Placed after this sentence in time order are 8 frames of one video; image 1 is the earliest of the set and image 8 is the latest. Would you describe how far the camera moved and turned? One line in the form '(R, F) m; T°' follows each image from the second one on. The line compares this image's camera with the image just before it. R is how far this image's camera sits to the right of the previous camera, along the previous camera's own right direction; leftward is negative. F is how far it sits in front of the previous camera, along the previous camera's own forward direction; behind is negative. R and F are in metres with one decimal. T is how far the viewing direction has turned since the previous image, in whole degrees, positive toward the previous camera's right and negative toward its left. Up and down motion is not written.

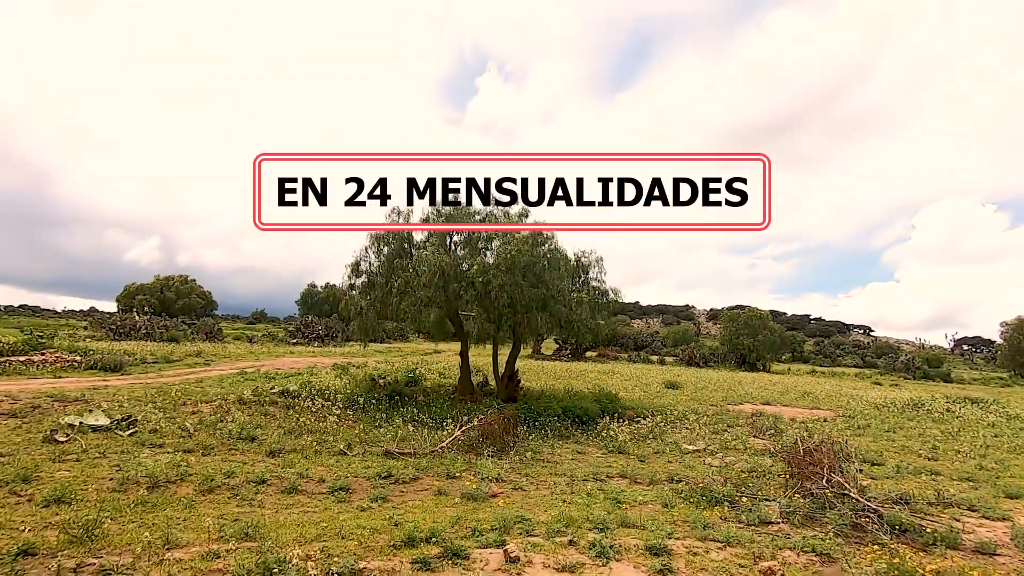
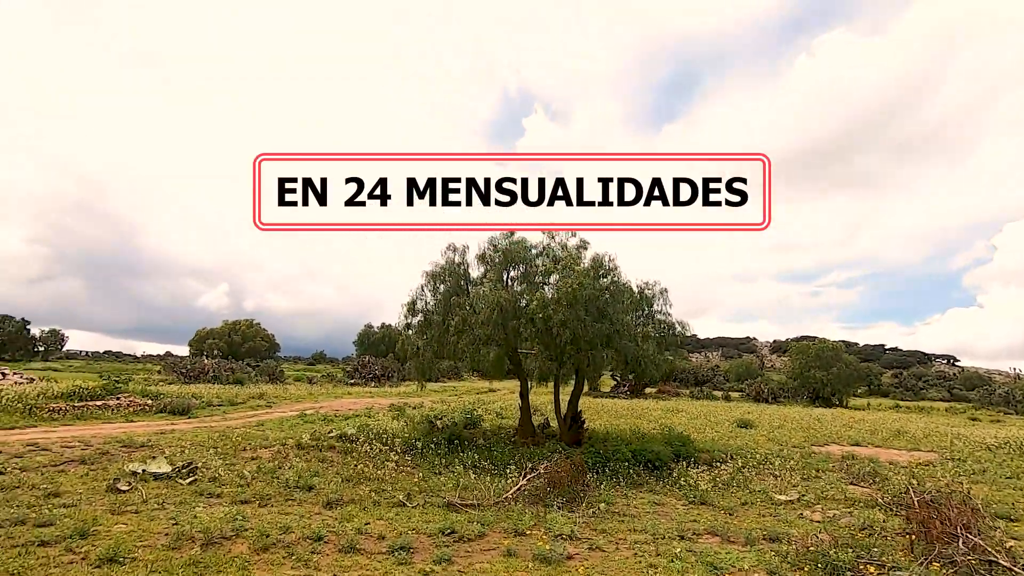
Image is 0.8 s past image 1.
(-0.3, +0.8) m; -5°
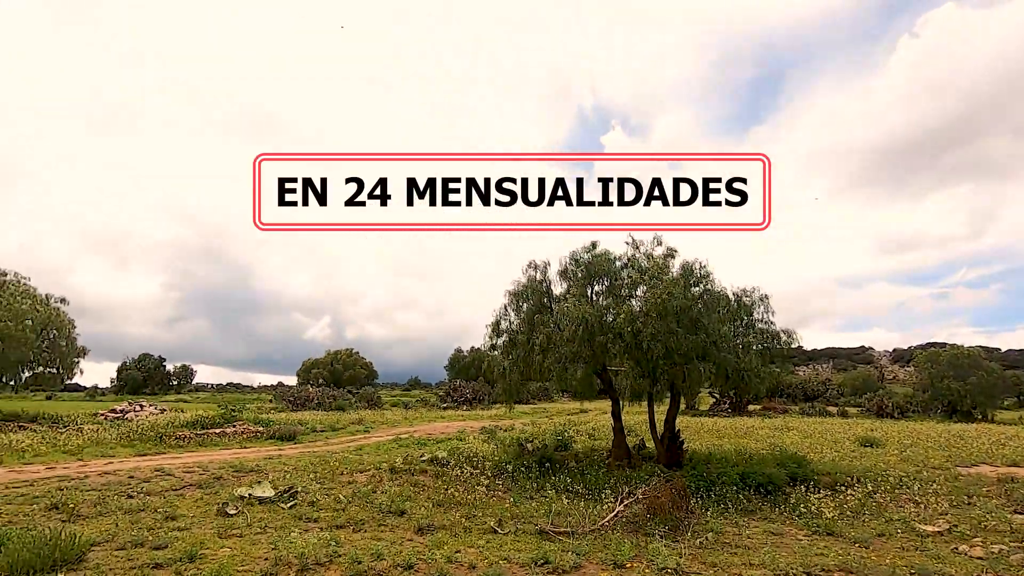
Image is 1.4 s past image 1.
(0.0, +0.5) m; -9°
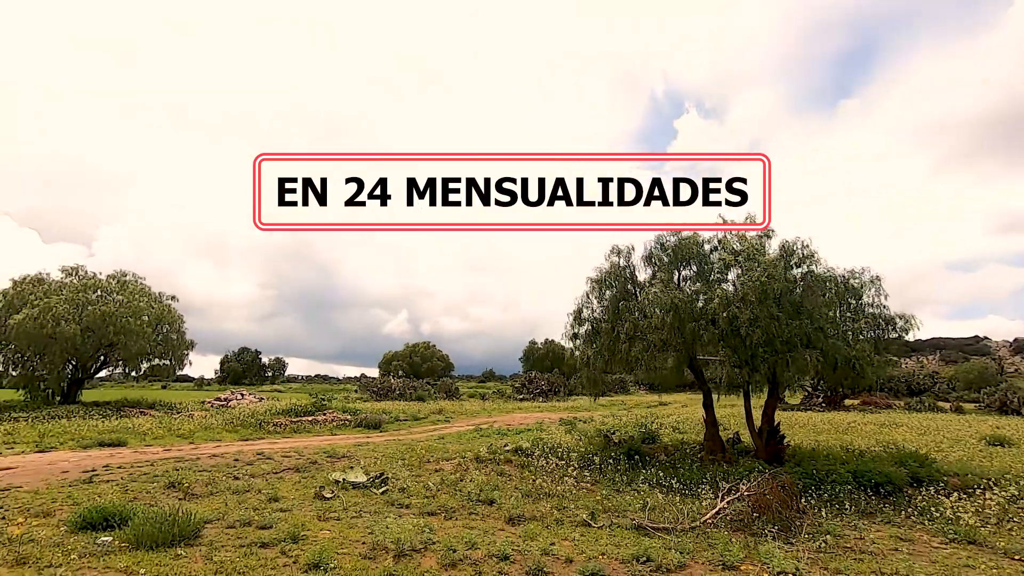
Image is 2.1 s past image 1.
(-0.3, +0.4) m; -8°
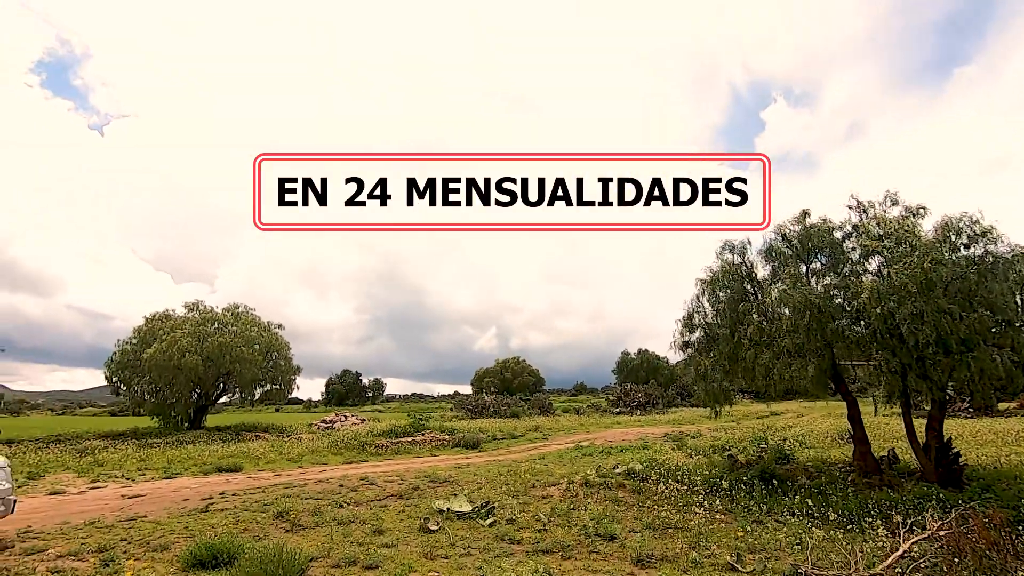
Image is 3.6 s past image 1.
(-0.4, +1.1) m; -9°
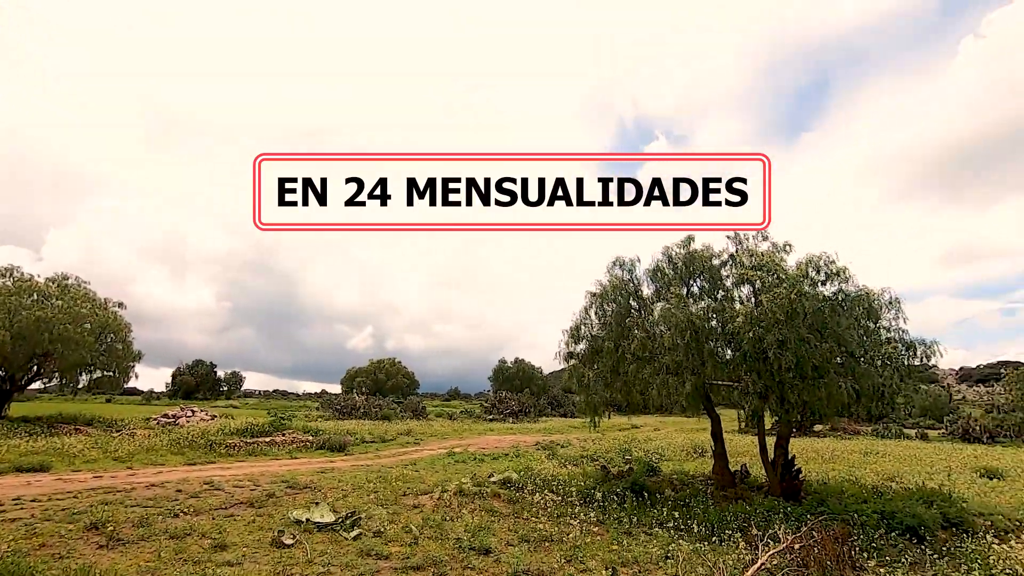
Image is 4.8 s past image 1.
(-0.2, +0.6) m; +12°
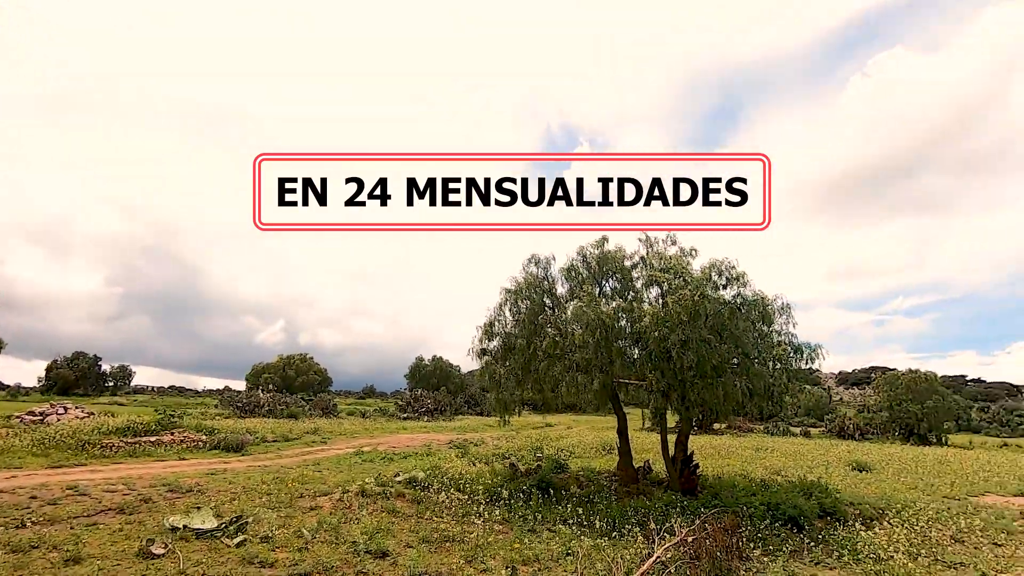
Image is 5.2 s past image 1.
(+0.2, +0.3) m; +8°
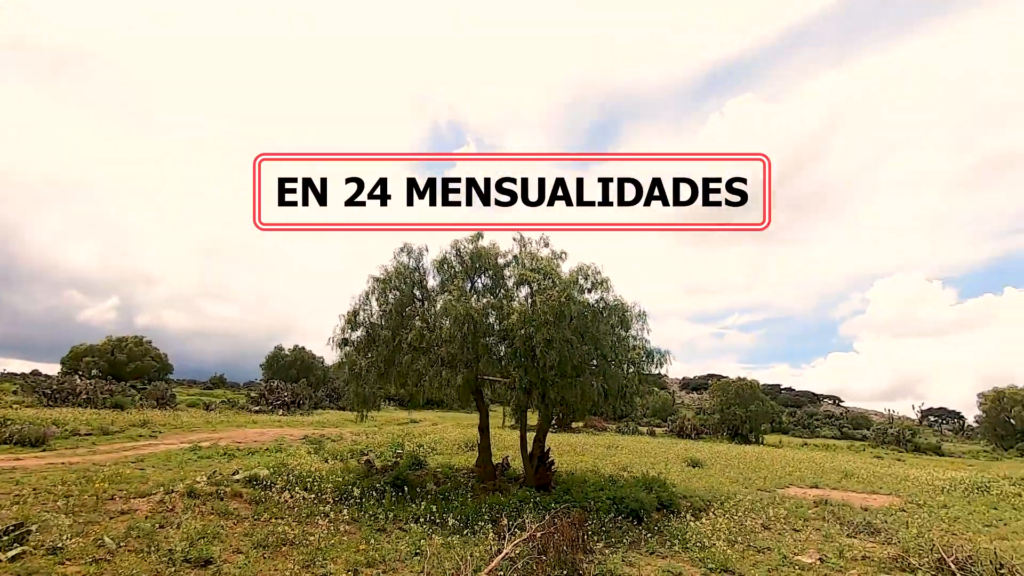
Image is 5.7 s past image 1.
(+0.2, +0.3) m; +13°
